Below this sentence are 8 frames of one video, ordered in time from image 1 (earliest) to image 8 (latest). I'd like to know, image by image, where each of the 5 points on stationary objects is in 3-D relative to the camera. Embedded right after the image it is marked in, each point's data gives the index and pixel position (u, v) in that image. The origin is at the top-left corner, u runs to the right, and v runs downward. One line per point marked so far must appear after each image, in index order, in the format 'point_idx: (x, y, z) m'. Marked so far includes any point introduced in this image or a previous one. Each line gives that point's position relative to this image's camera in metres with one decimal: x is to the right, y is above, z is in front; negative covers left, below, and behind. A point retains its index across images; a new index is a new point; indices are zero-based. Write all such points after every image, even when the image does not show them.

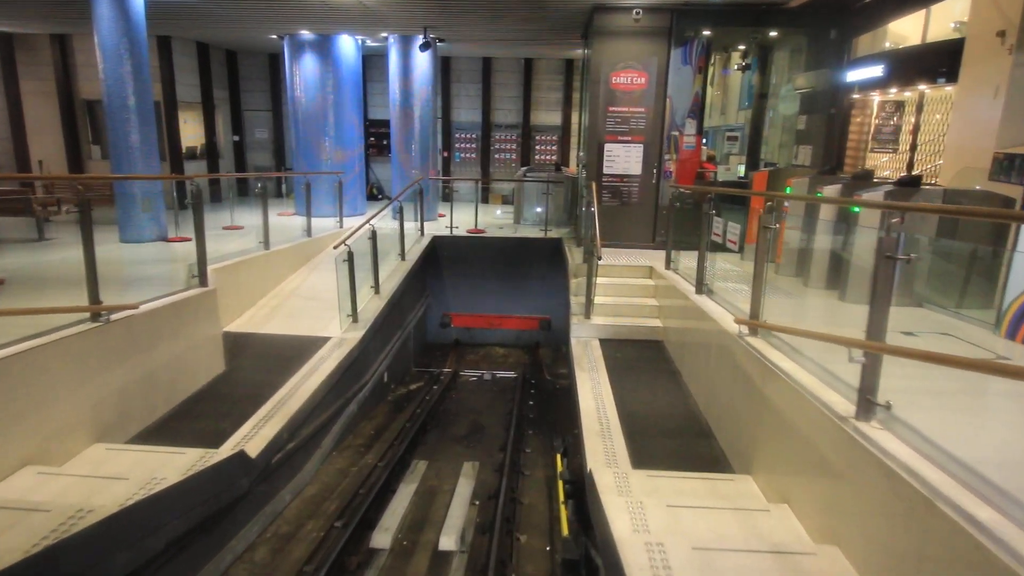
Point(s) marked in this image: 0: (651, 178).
0: (+1.5, +1.2, +7.5) m
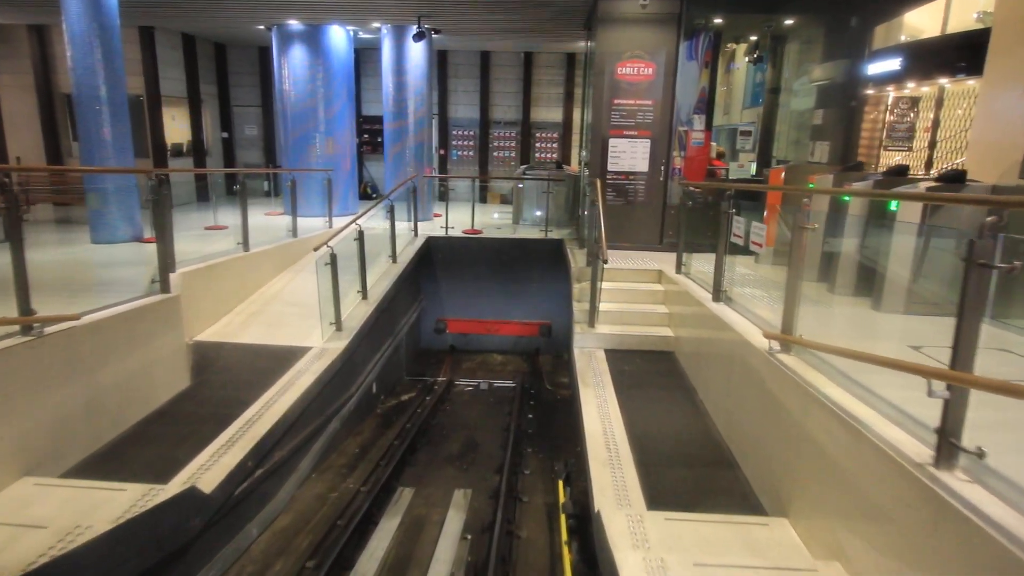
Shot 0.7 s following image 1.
0: (+1.4, +1.1, +7.0) m
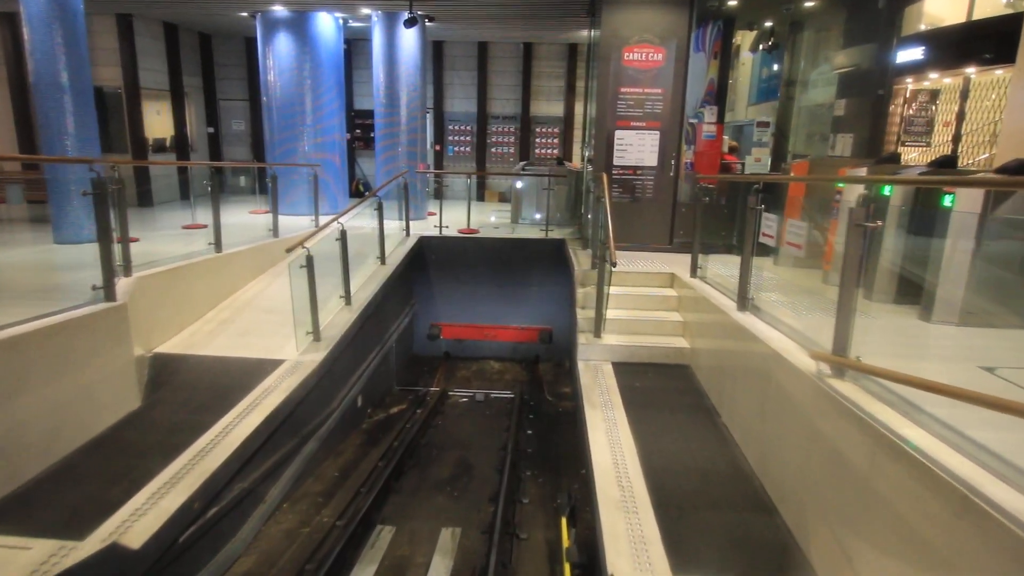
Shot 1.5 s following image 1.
0: (+1.4, +1.1, +6.5) m
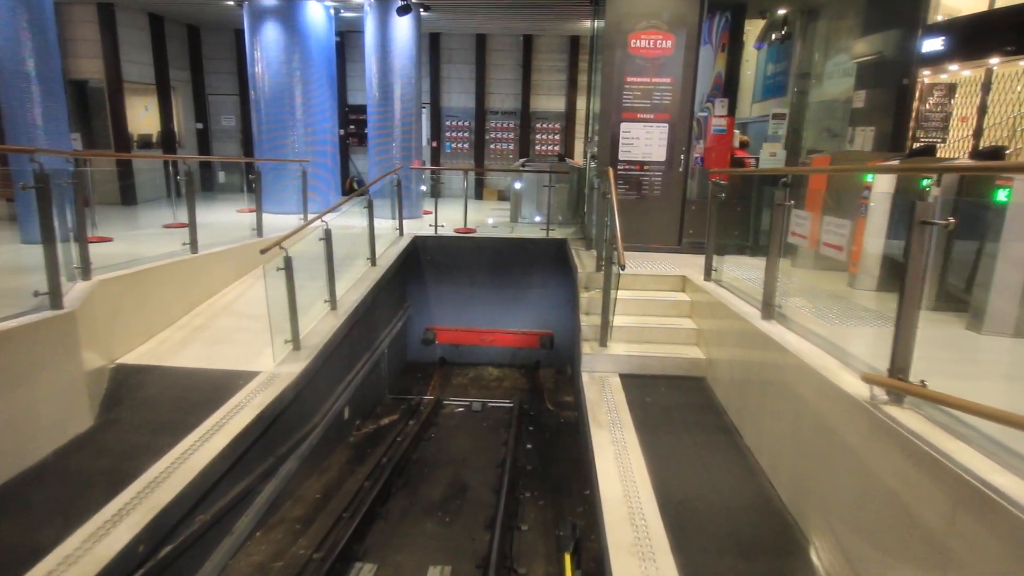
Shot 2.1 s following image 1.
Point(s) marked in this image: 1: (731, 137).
0: (+1.4, +1.1, +6.1) m
1: (+1.9, +1.3, +6.2) m
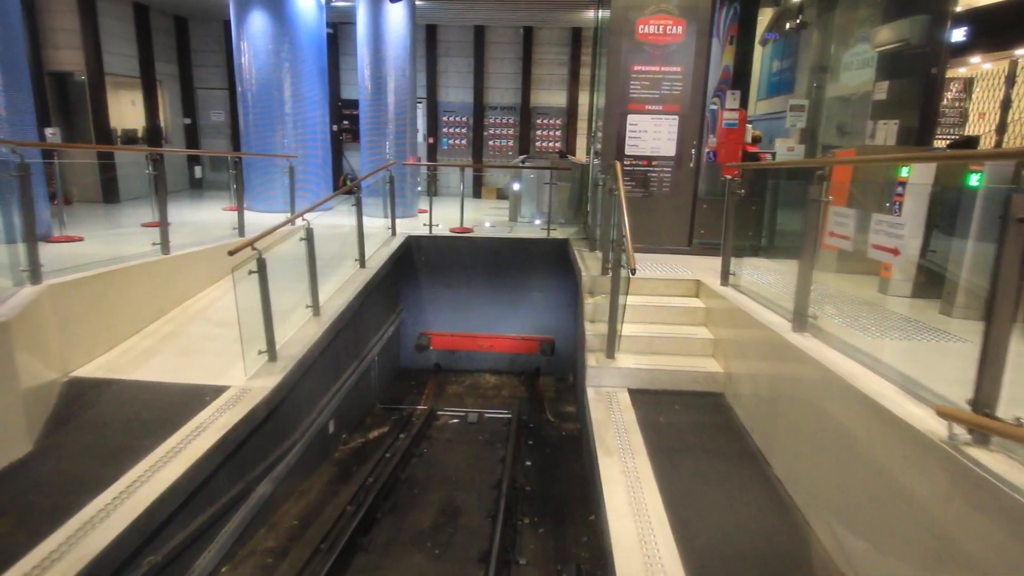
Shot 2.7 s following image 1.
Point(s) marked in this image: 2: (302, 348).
0: (+1.4, +1.0, +5.7) m
1: (+1.9, +1.3, +5.8) m
2: (-1.2, -0.4, +4.1) m
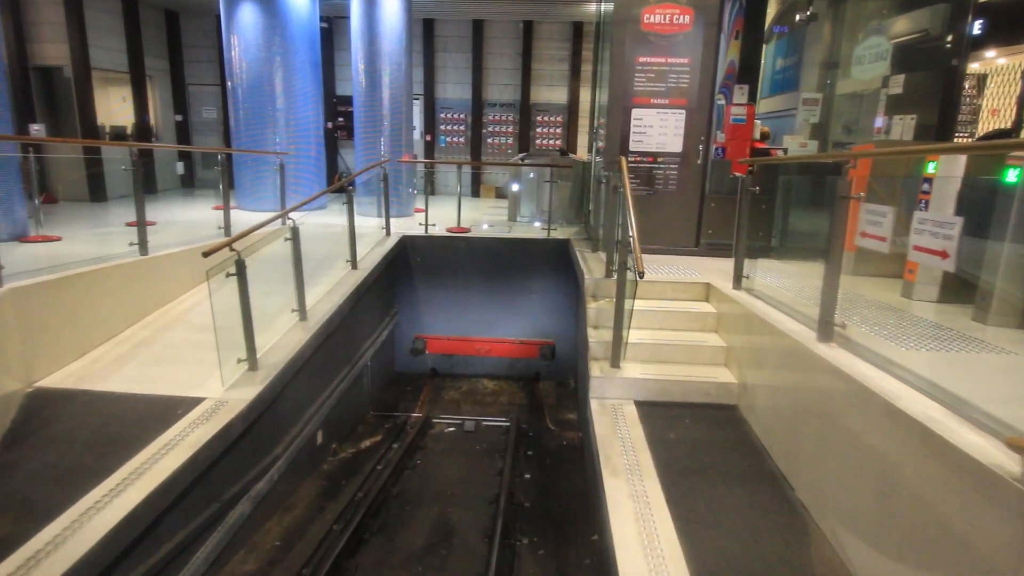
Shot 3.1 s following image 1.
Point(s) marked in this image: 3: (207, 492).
0: (+1.4, +1.0, +5.4) m
1: (+1.9, +1.2, +5.5) m
2: (-1.2, -0.4, +3.9) m
3: (-1.3, -0.8, +3.0) m
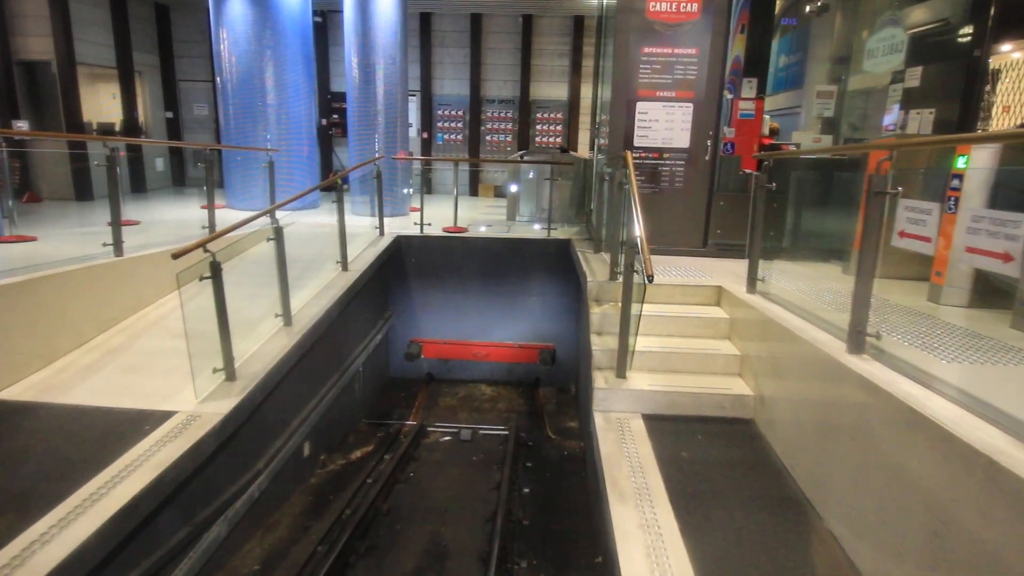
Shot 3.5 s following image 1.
0: (+1.4, +1.0, +5.2) m
1: (+1.9, +1.2, +5.3) m
2: (-1.2, -0.4, +3.6) m
3: (-1.3, -0.9, +2.7) m
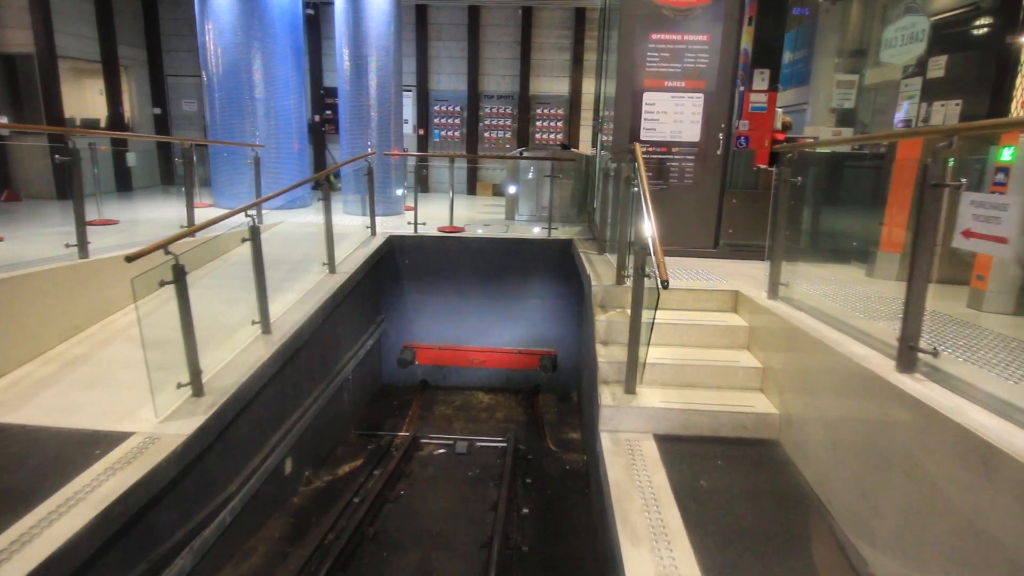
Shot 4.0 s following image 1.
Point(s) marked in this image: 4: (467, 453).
0: (+1.4, +1.0, +4.9) m
1: (+1.8, +1.2, +5.0) m
2: (-1.3, -0.4, +3.3) m
3: (-1.3, -0.9, +2.4) m
4: (-0.3, -1.2, +5.0) m
